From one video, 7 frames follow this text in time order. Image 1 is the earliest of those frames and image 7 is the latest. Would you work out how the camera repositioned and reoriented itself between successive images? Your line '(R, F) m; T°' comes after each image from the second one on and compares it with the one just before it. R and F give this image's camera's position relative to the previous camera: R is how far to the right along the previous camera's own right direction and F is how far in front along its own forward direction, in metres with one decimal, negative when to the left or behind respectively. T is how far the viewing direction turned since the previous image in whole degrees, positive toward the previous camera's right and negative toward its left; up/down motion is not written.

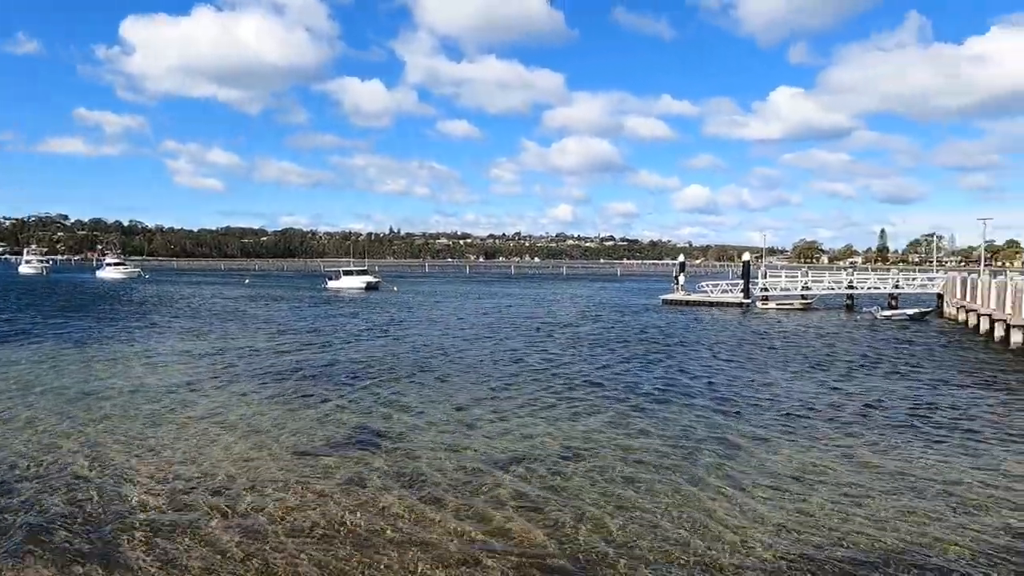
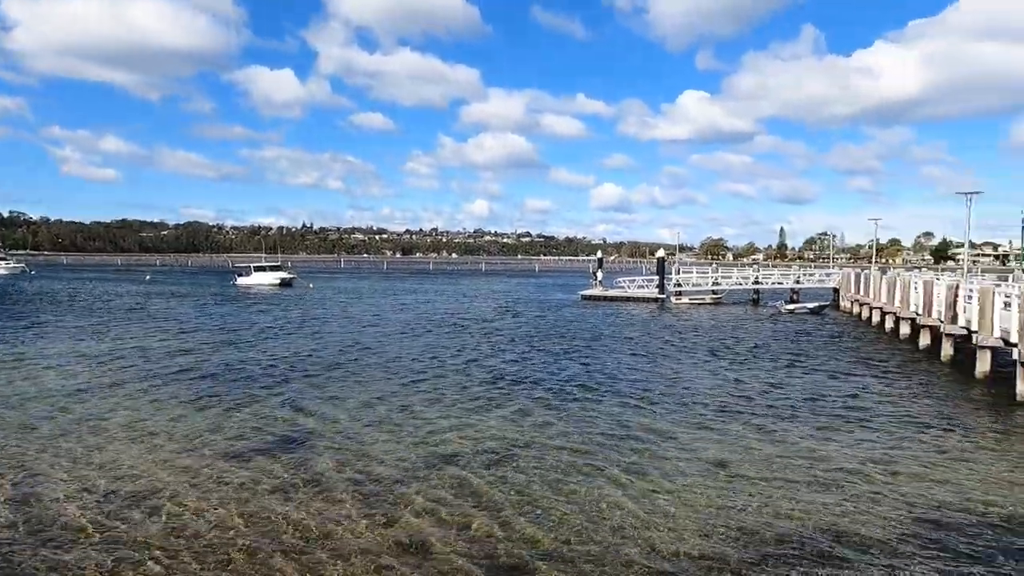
(-0.1, +0.2) m; +7°
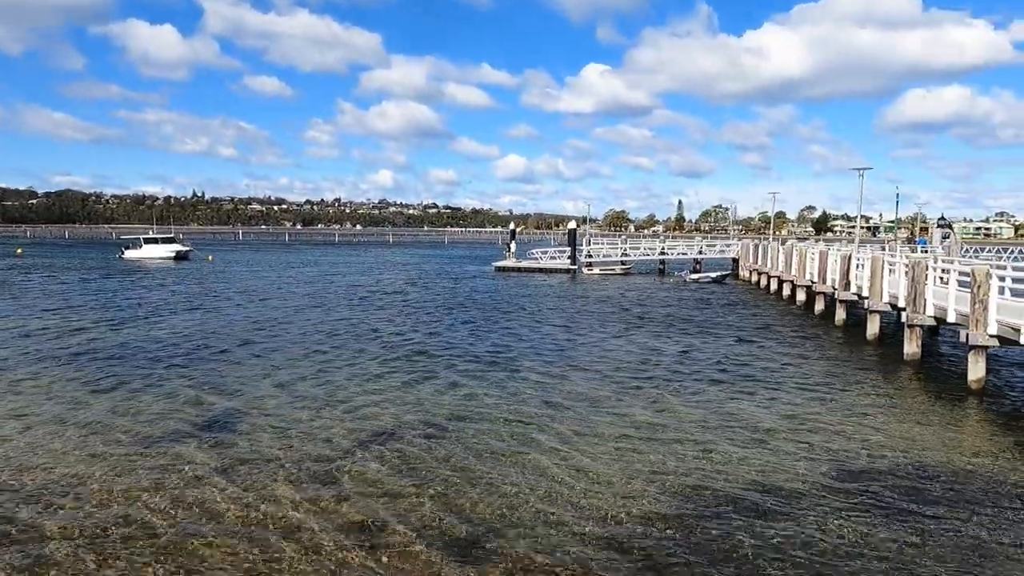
(-0.4, +0.1) m; +8°
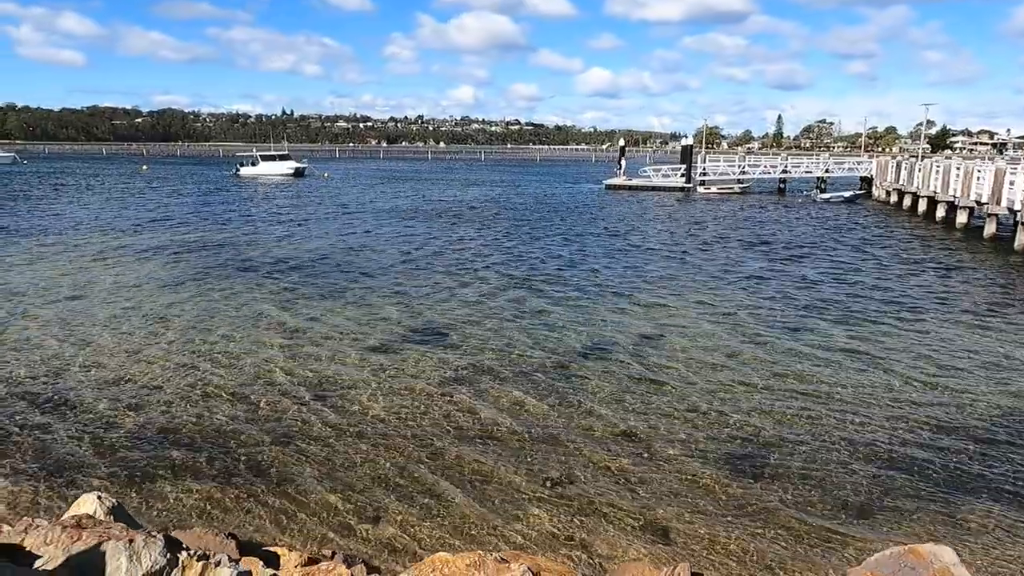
(-1.8, 0.0) m; -7°
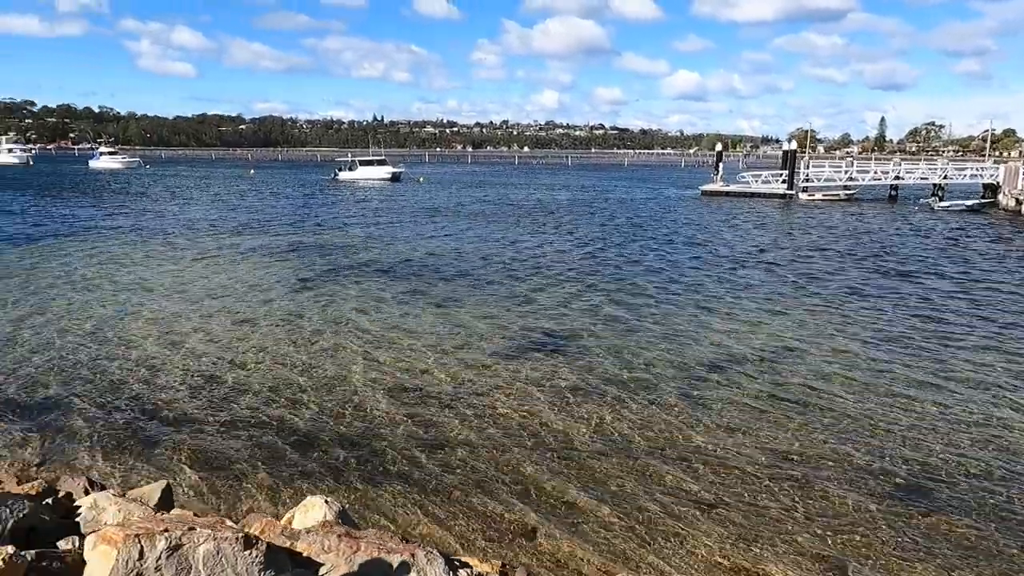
(-0.6, 0.0) m; -7°
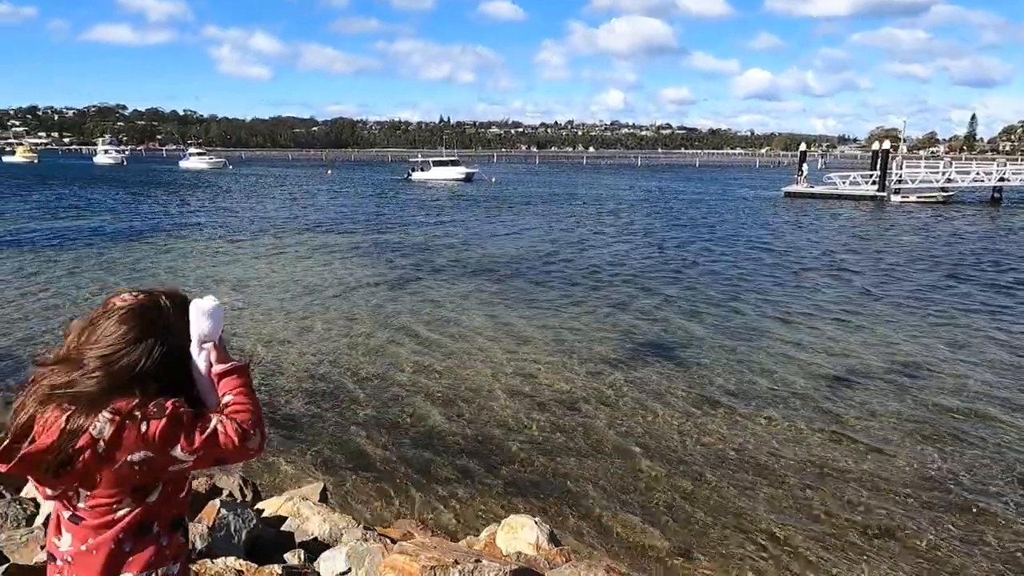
(-0.7, +0.1) m; -5°
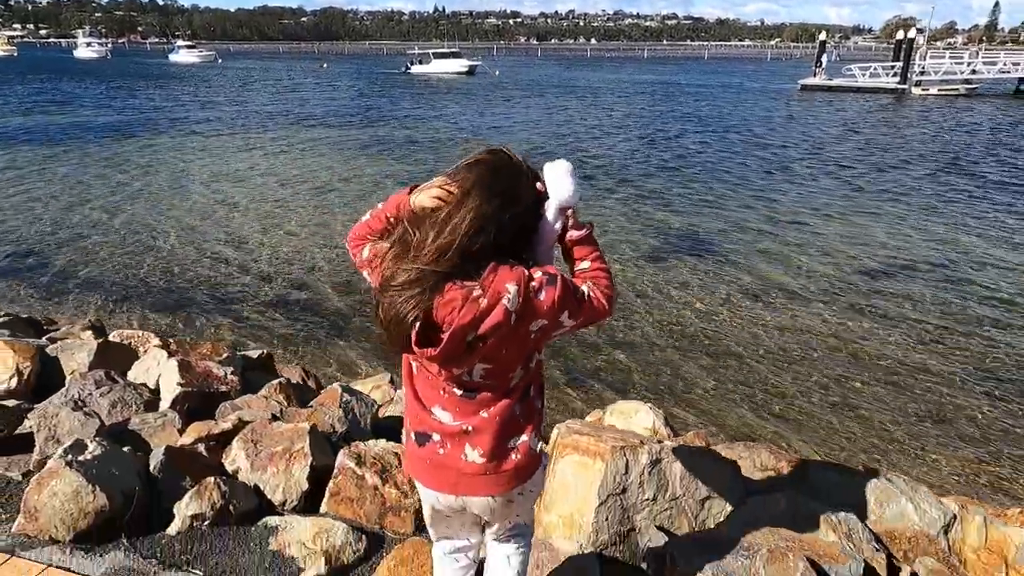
(-0.5, +0.2) m; 0°
